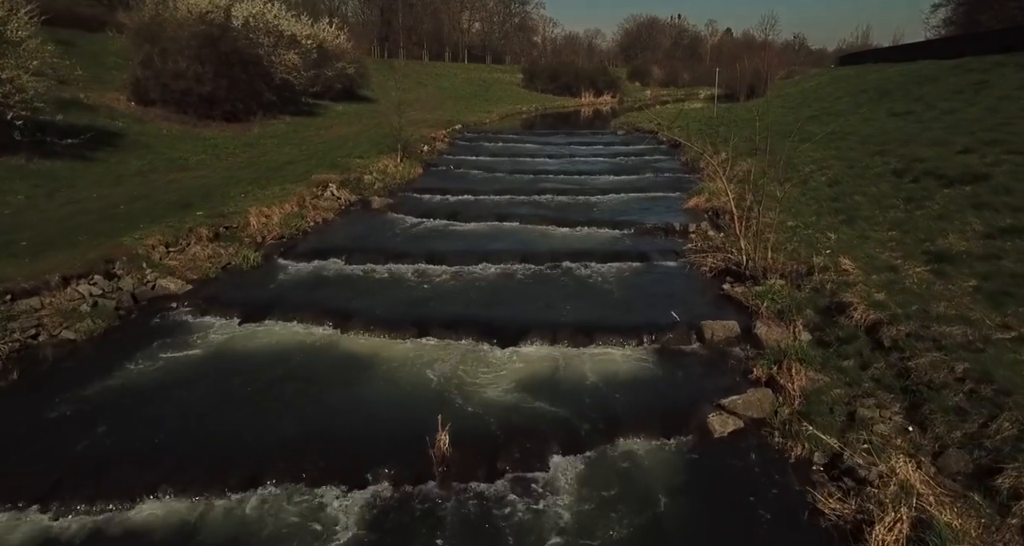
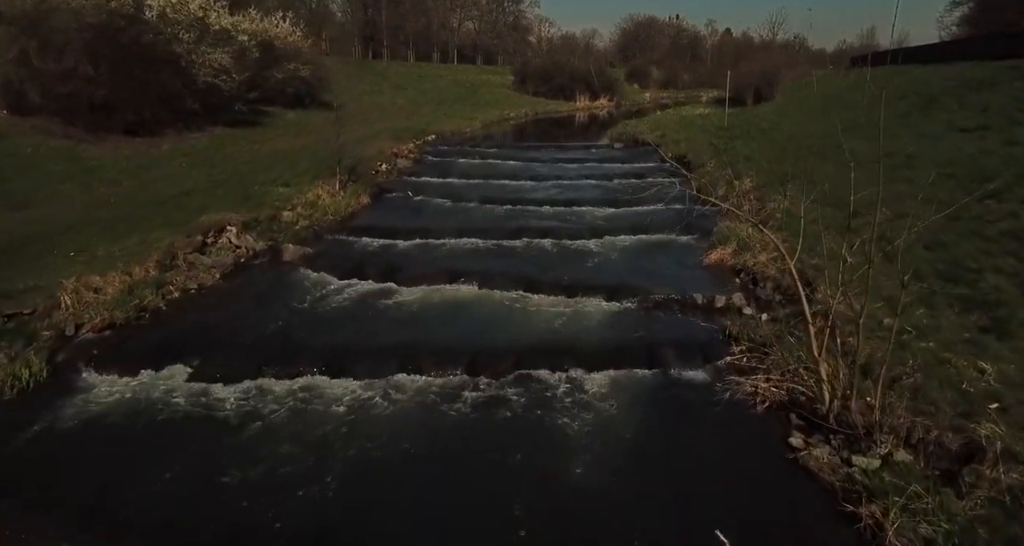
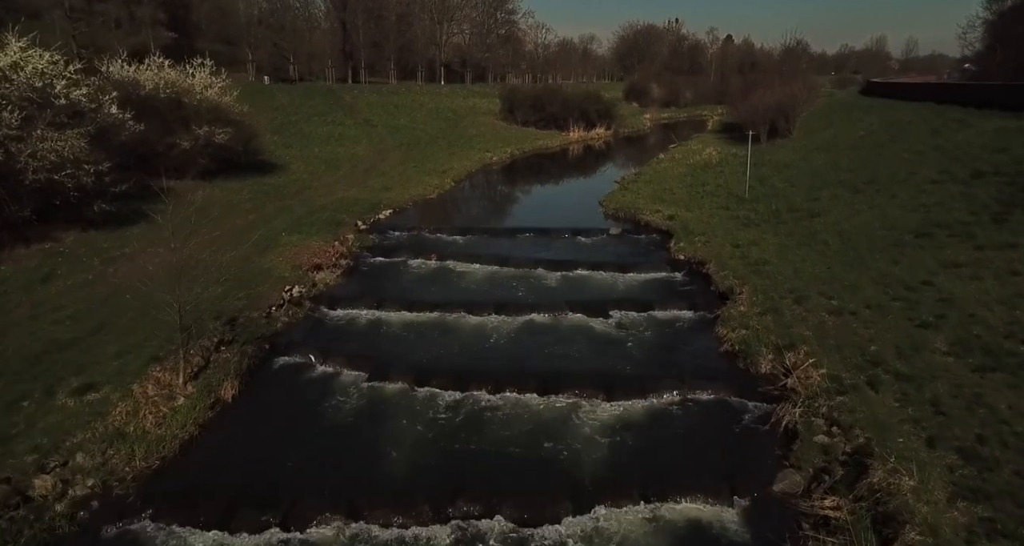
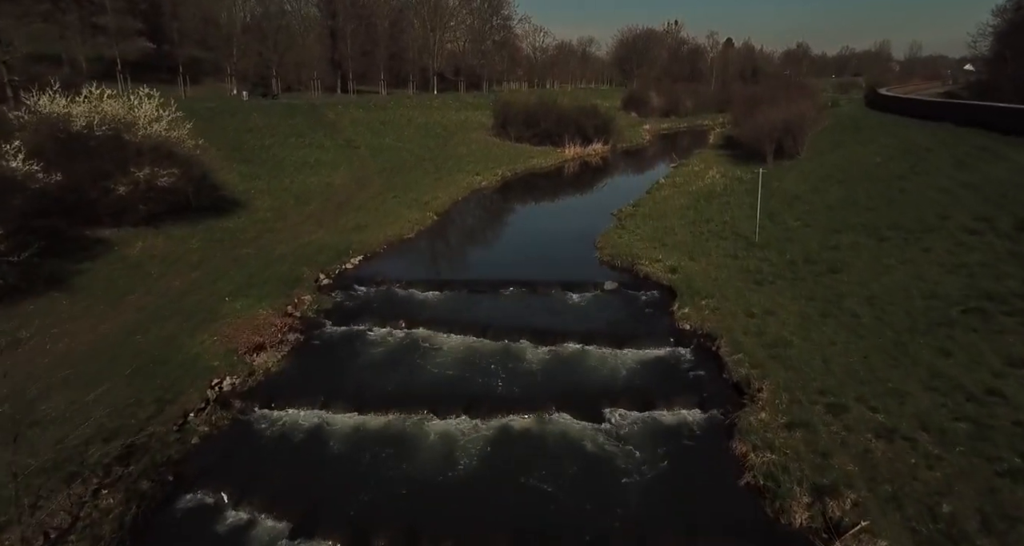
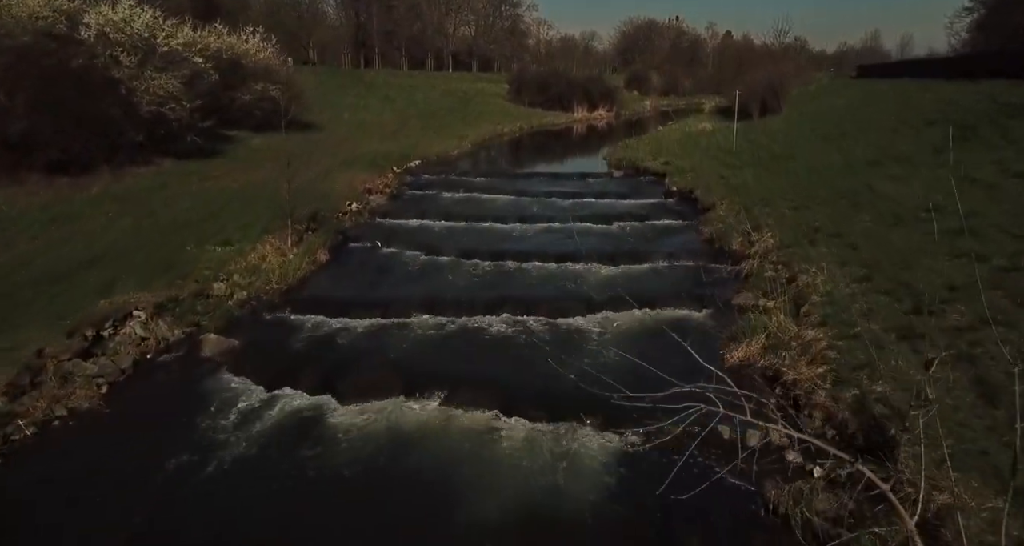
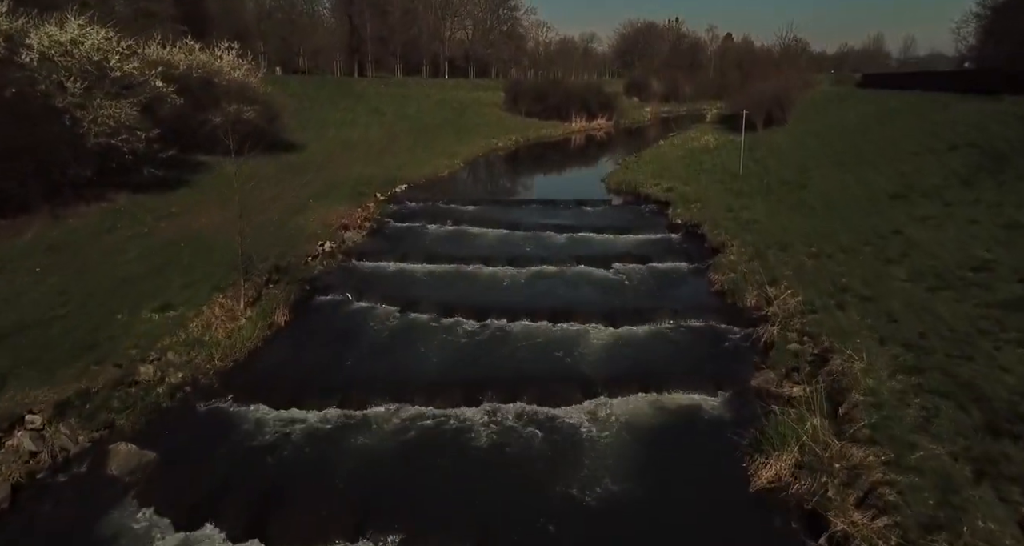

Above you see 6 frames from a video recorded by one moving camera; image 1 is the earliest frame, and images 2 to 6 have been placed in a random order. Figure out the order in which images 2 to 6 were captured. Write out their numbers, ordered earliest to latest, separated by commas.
2, 5, 6, 3, 4
